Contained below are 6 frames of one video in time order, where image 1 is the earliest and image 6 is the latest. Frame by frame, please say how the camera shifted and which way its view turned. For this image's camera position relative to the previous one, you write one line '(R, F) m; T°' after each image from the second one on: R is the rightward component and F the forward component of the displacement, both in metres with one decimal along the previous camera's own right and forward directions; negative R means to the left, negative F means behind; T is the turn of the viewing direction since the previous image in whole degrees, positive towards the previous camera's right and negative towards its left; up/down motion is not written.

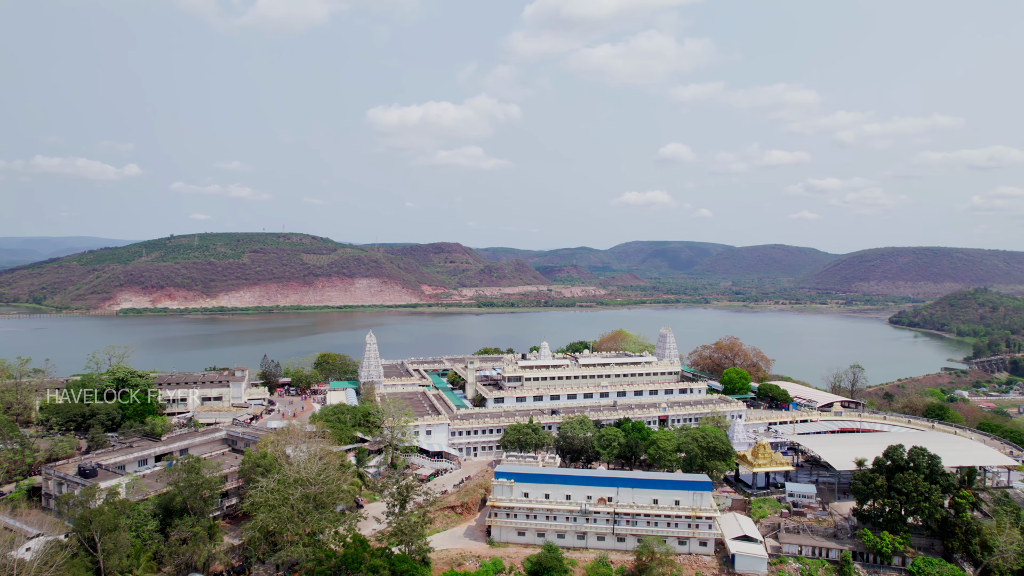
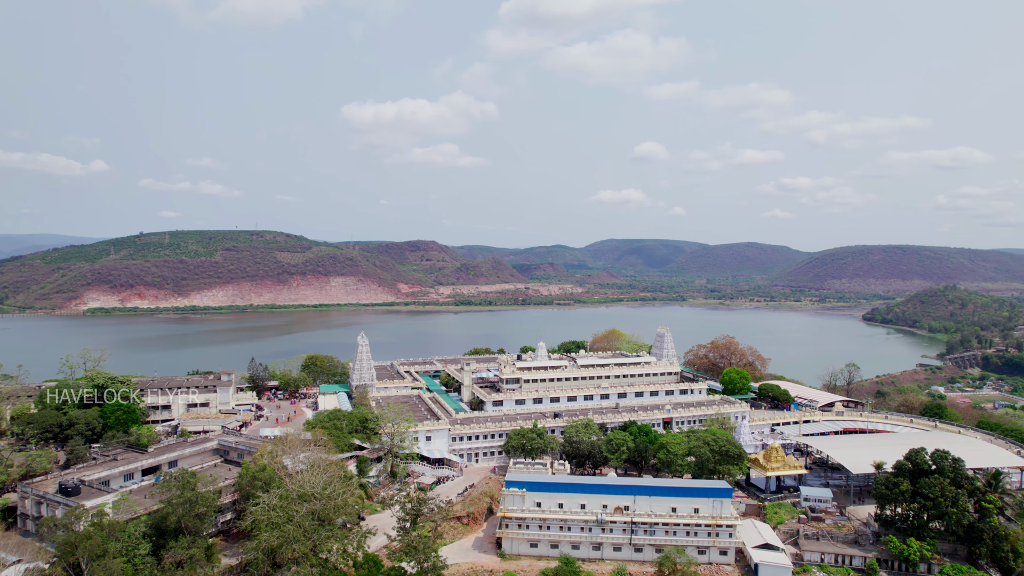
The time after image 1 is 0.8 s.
(-1.6, +1.5) m; +2°
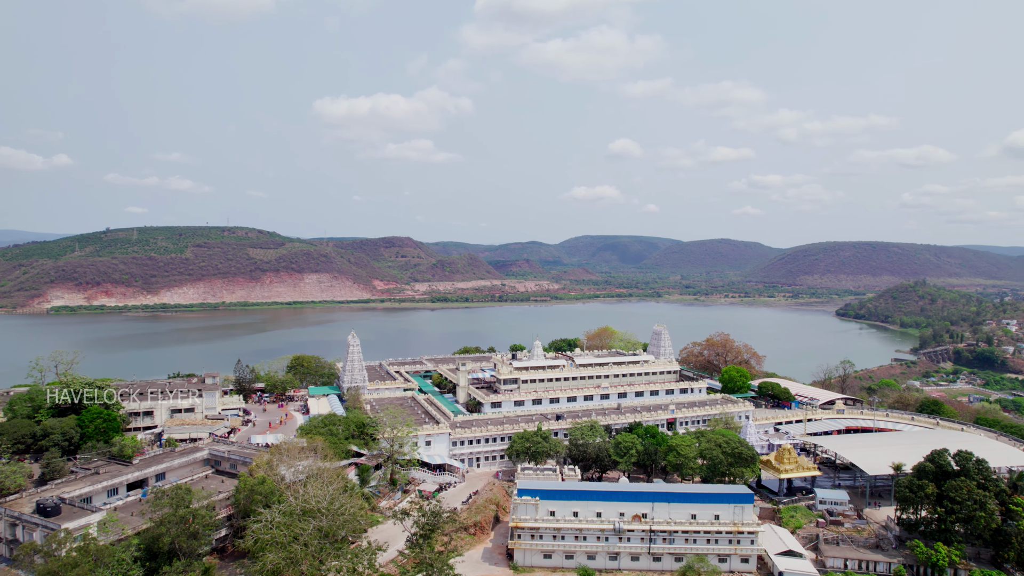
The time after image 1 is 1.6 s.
(-1.5, +1.5) m; +2°
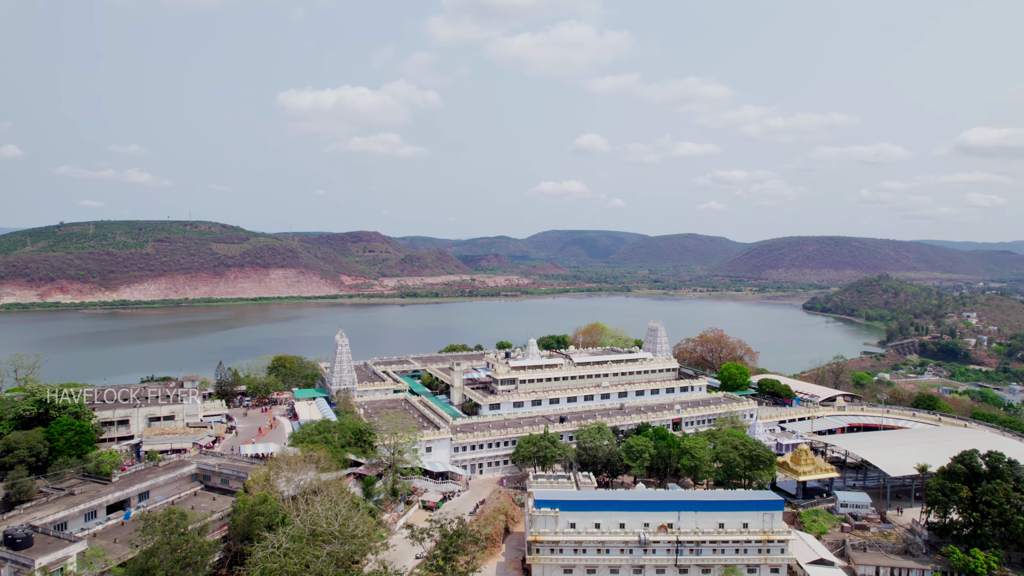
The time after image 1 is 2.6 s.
(-1.9, +2.0) m; +3°
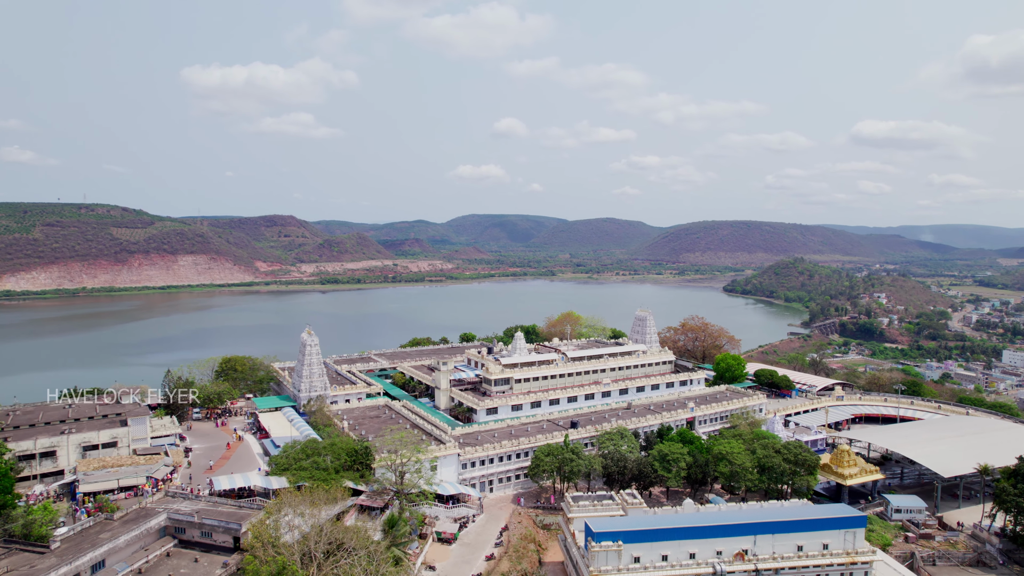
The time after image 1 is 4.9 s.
(-4.2, +4.9) m; +7°
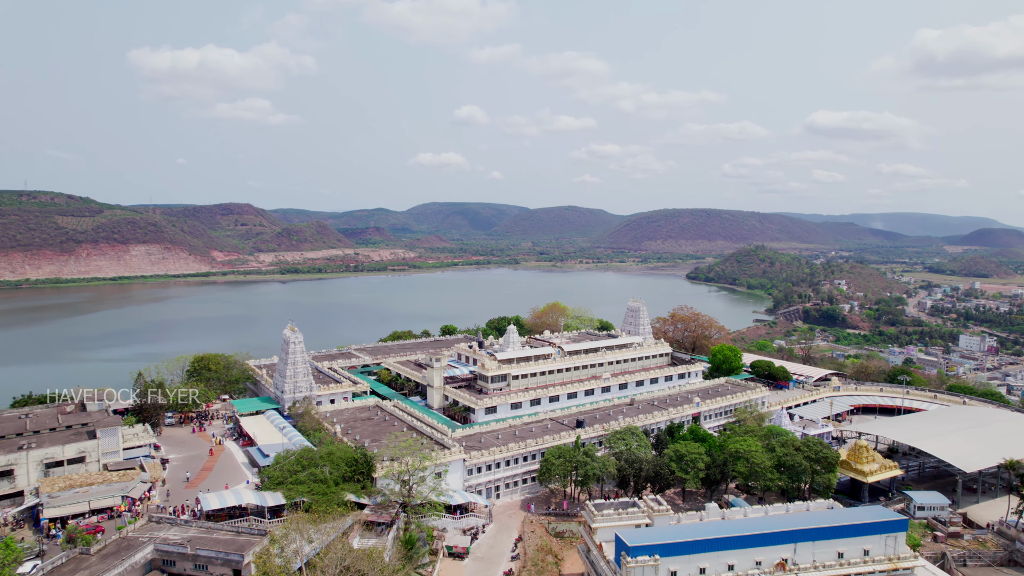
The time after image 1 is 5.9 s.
(-1.9, +2.1) m; +3°
